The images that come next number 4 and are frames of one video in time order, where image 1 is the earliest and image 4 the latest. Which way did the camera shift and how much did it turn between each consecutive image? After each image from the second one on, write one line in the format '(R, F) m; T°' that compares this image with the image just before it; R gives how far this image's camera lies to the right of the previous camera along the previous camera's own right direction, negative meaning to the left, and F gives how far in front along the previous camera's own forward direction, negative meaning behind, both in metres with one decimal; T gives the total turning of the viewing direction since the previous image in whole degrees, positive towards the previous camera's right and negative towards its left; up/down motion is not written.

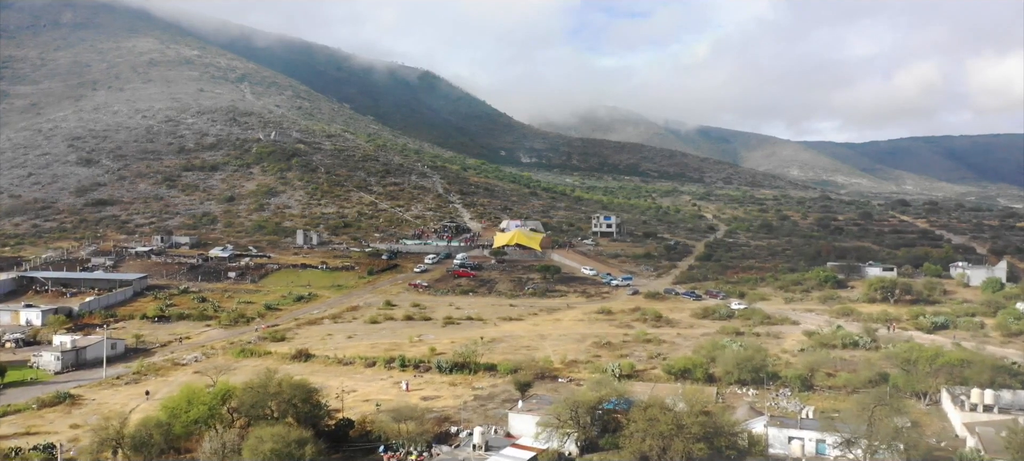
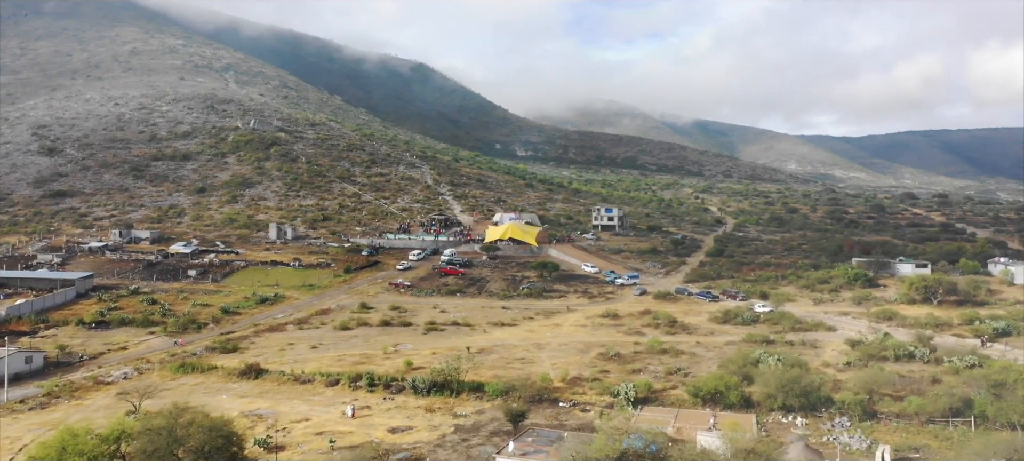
(+0.2, +4.2) m; 0°
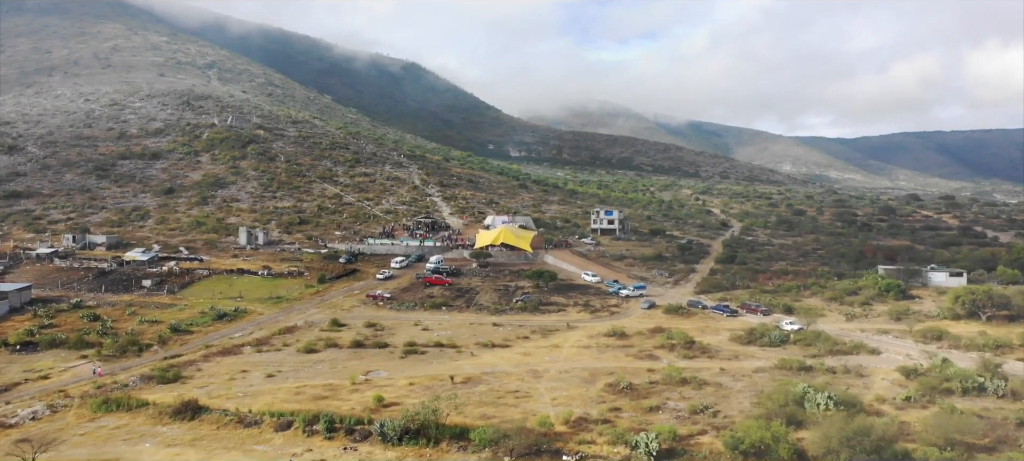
(0.0, +3.7) m; +1°
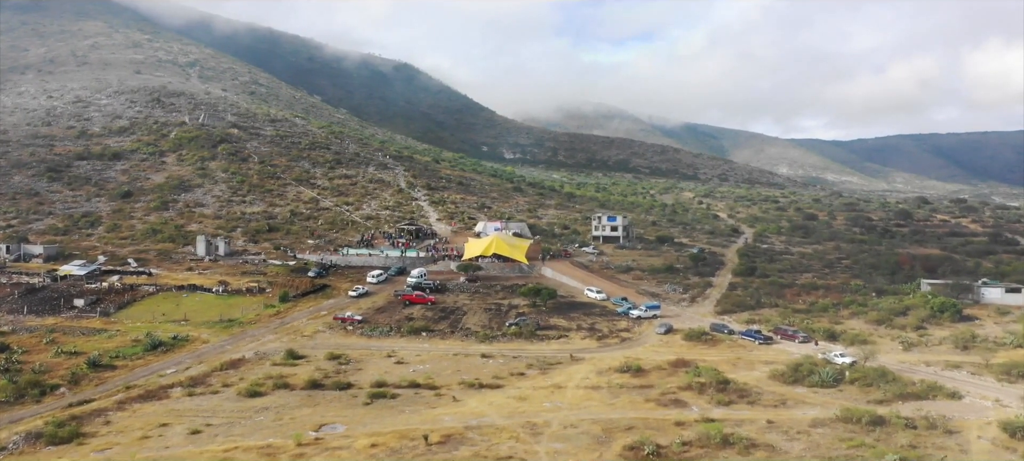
(+0.1, +4.5) m; +1°
